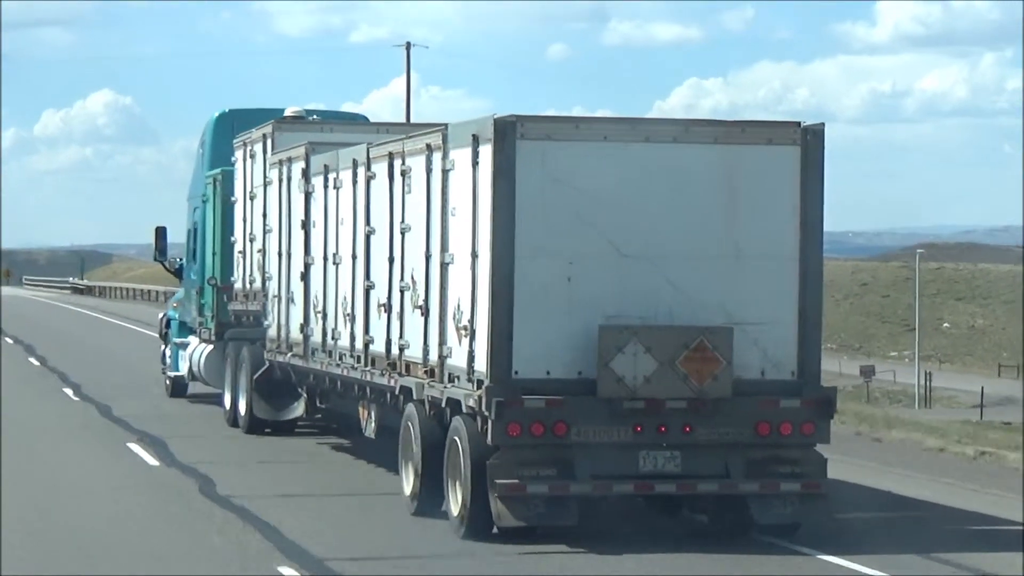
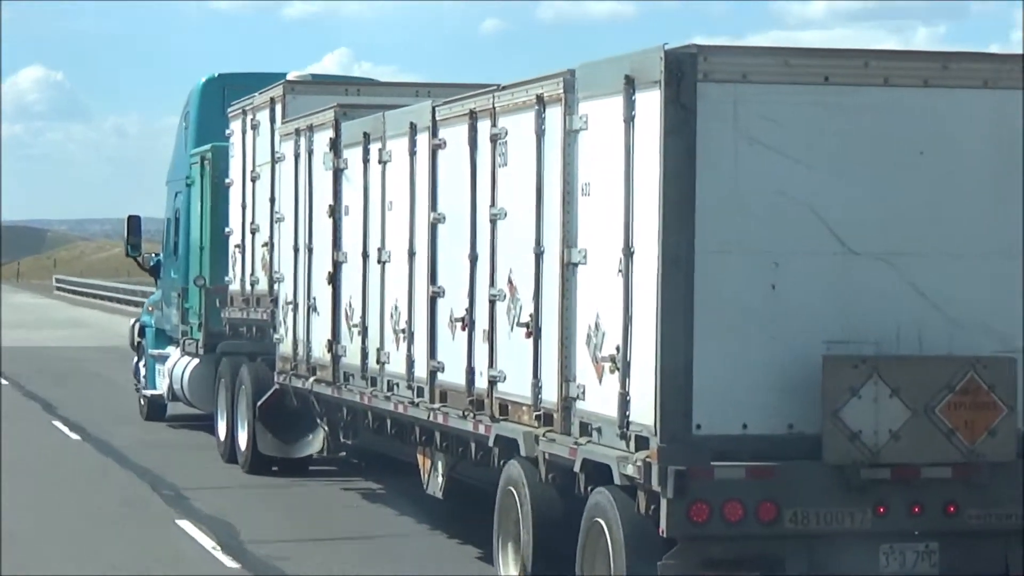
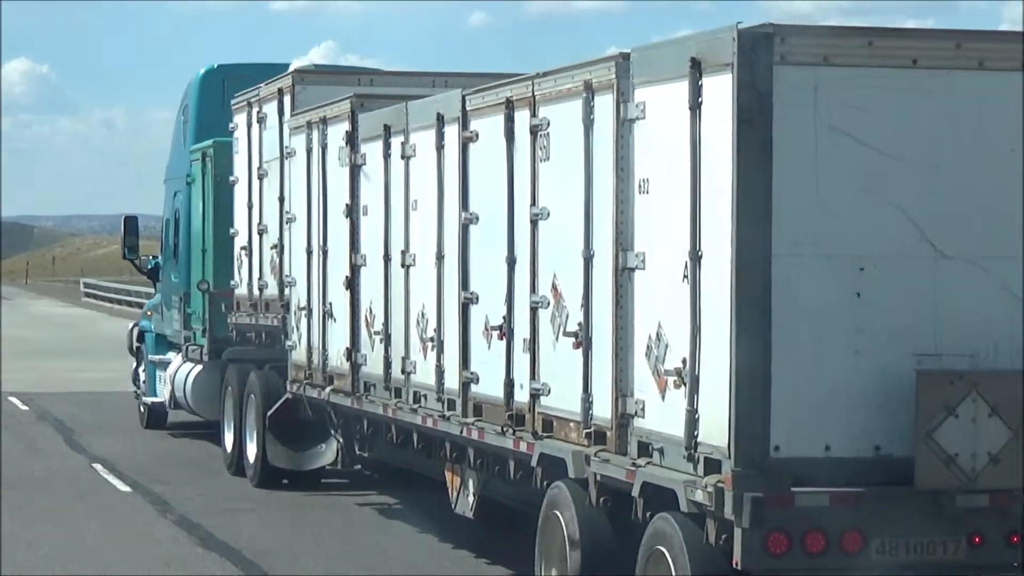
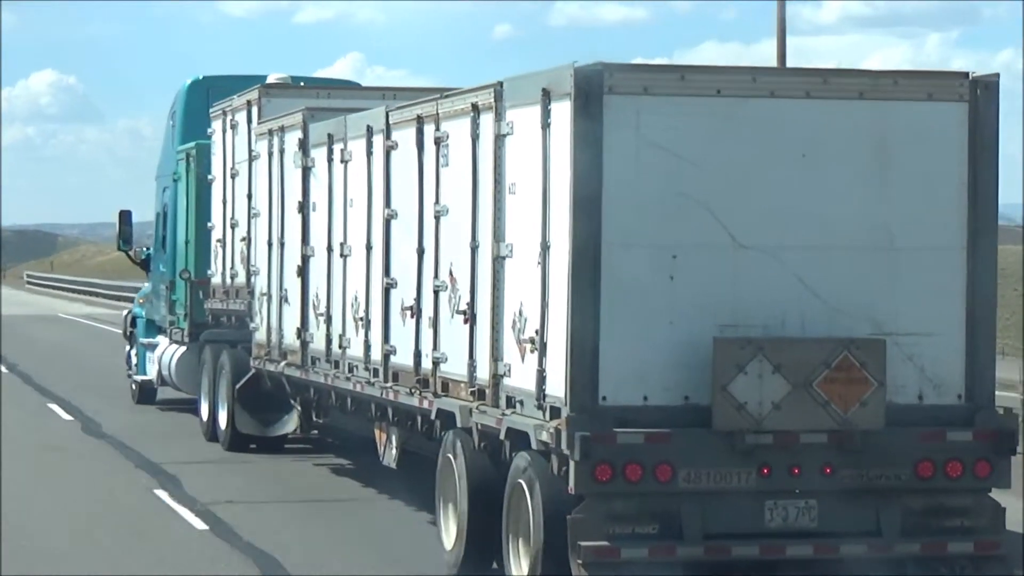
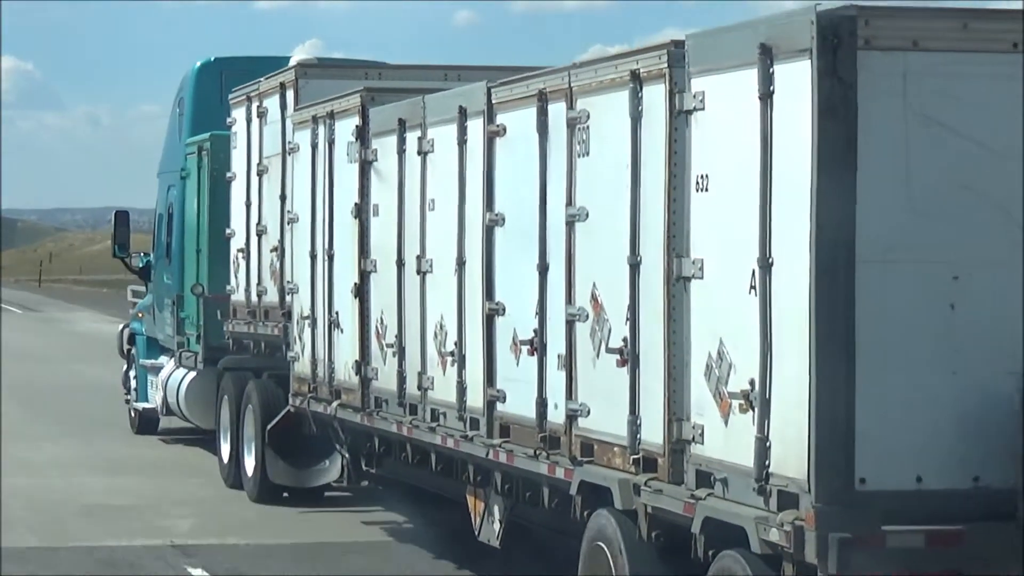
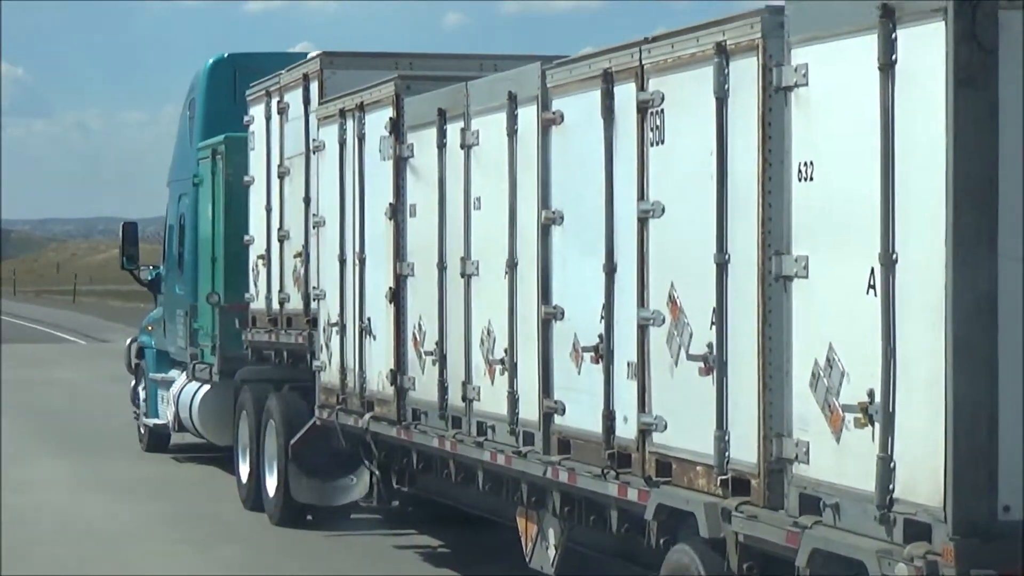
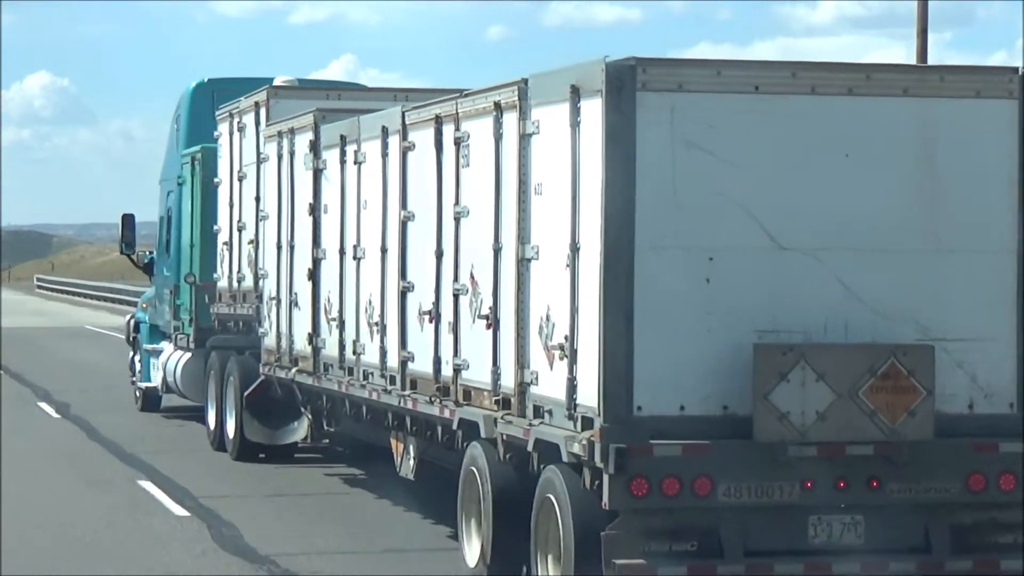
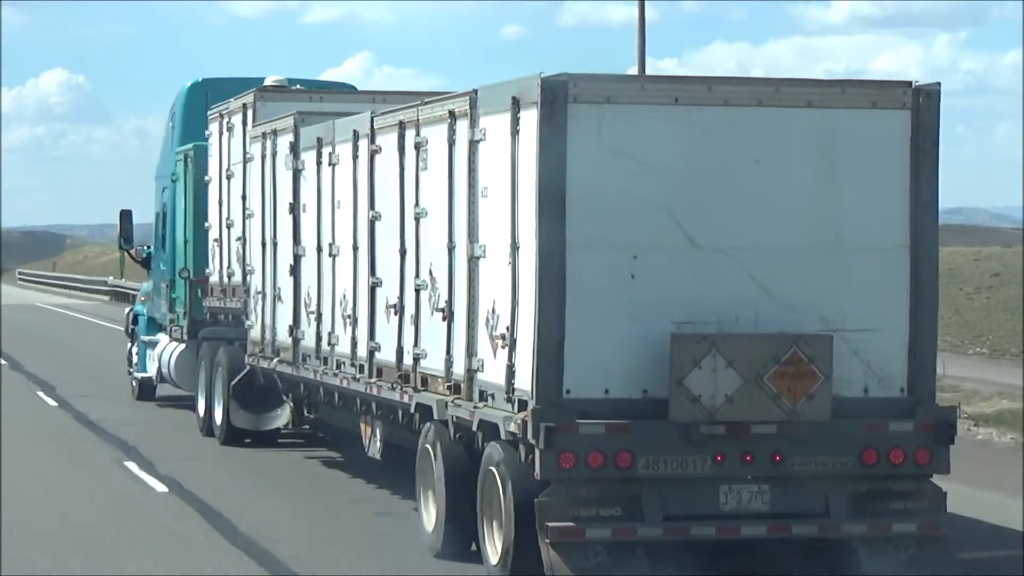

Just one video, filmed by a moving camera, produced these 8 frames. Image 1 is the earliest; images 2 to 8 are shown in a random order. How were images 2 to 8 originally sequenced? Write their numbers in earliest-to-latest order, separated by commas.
8, 4, 7, 2, 3, 5, 6
